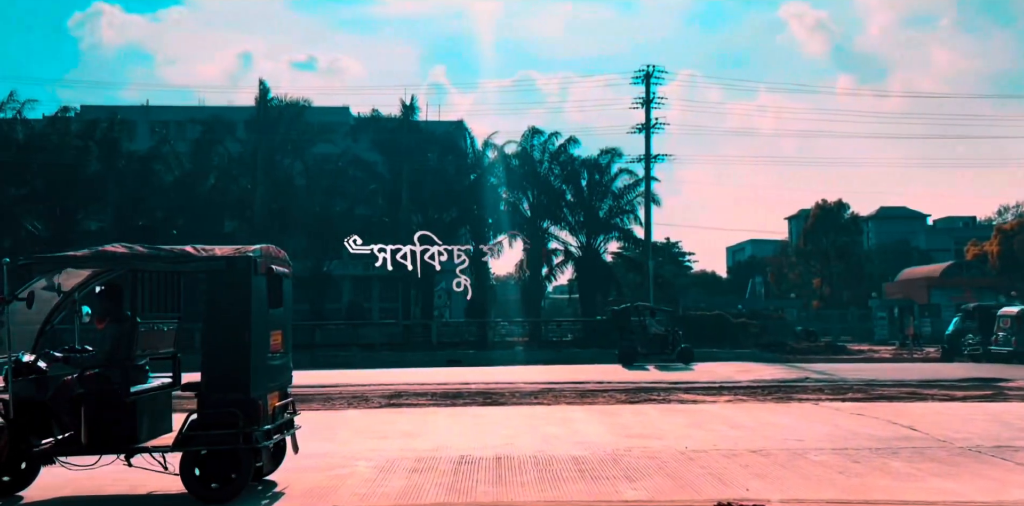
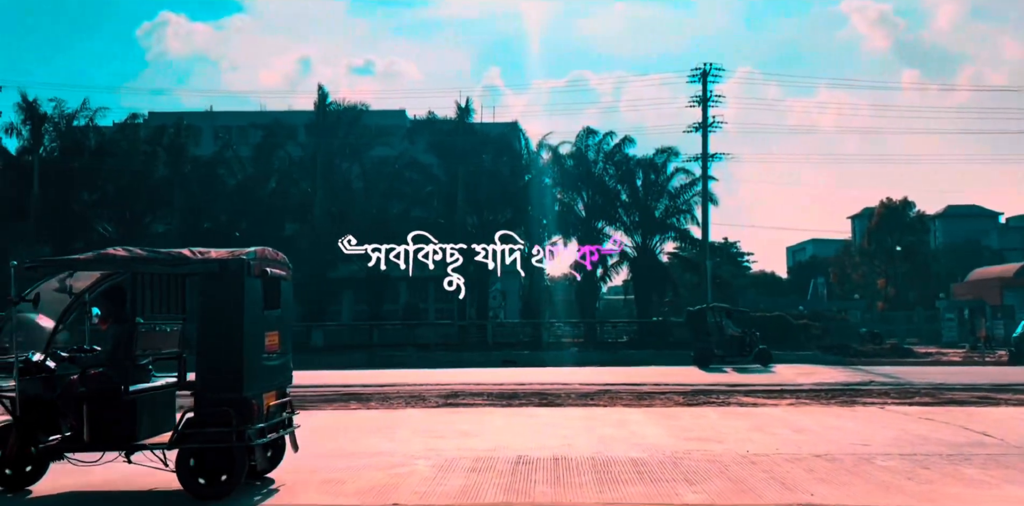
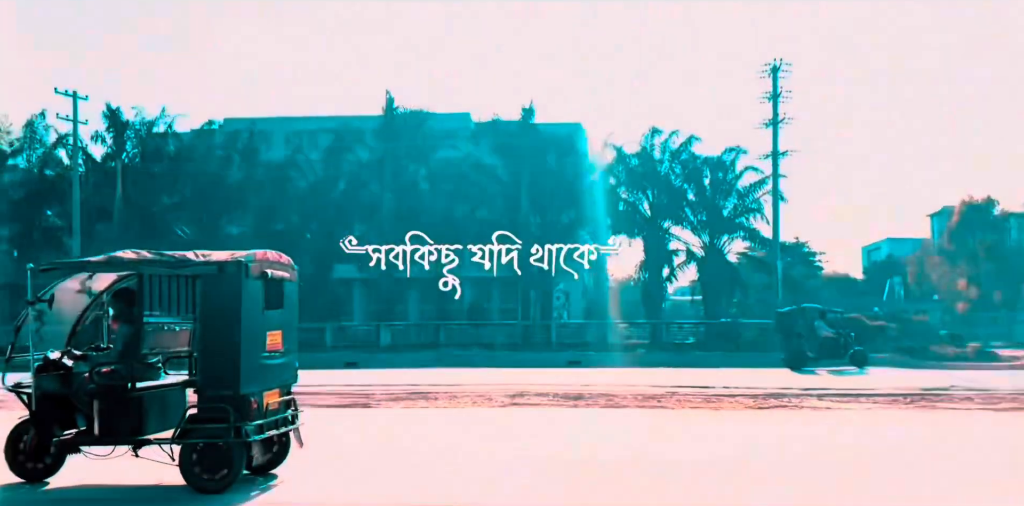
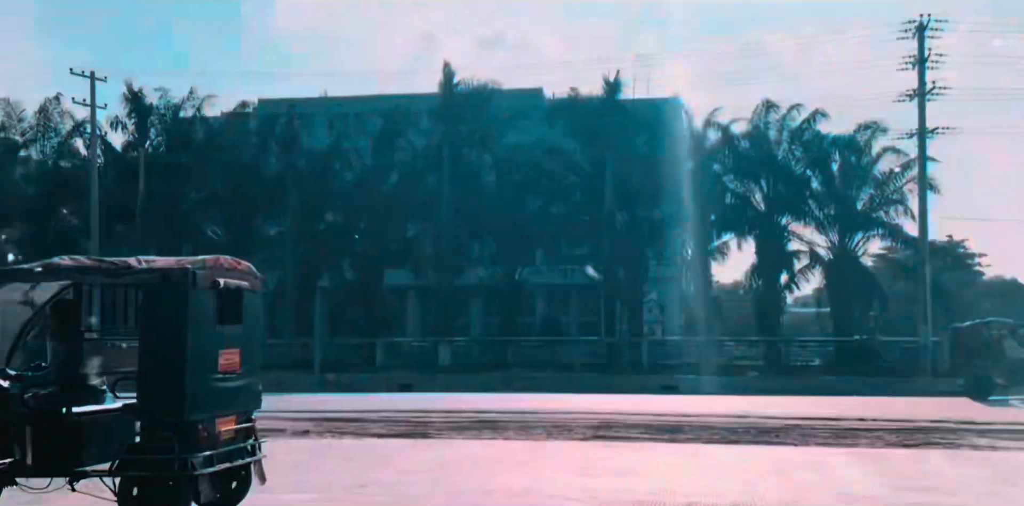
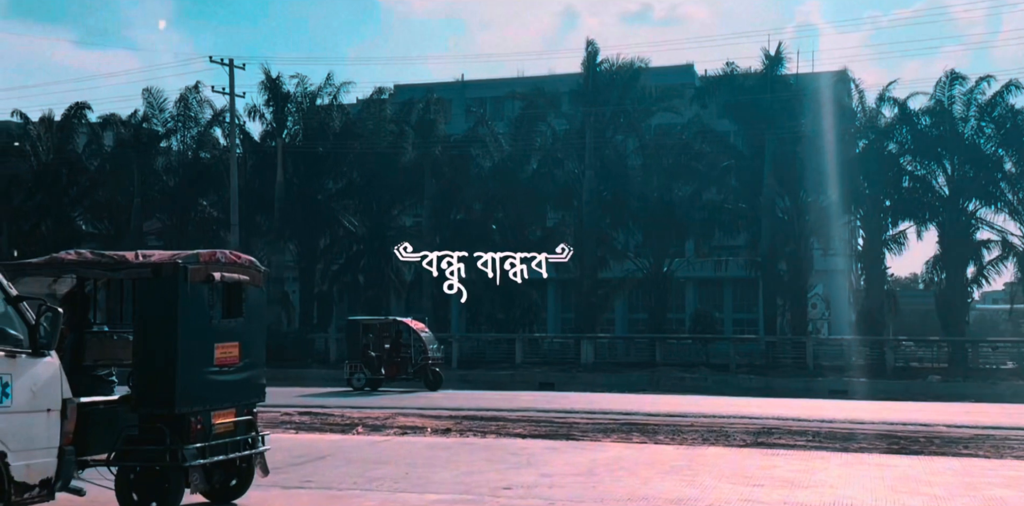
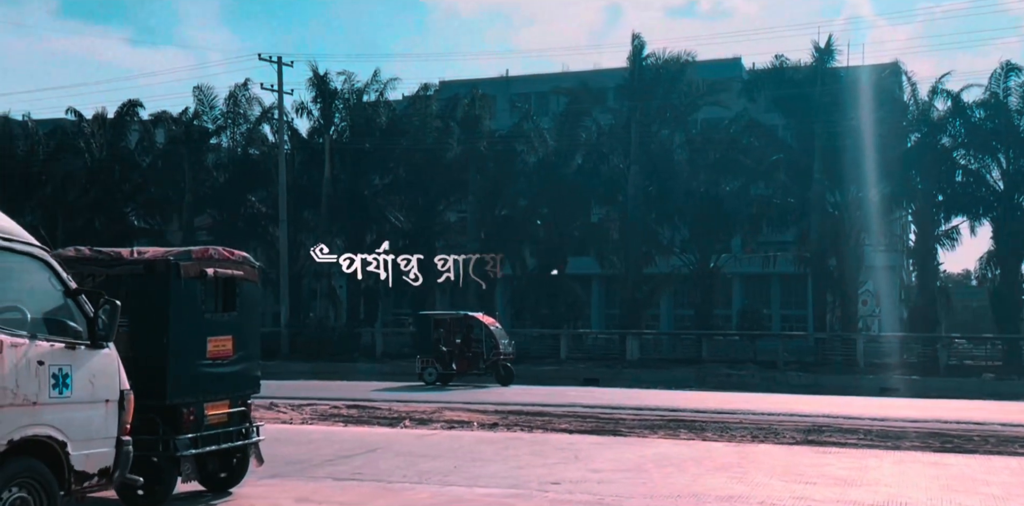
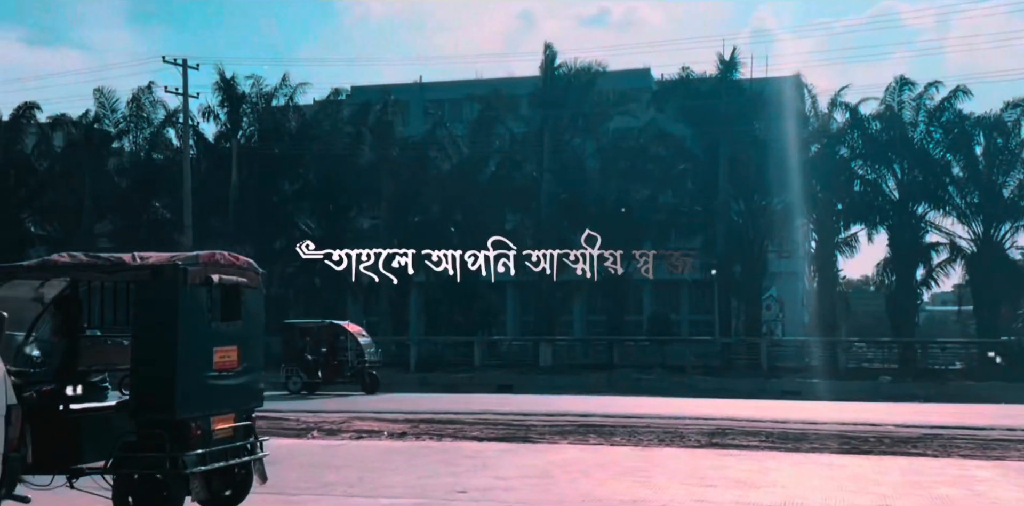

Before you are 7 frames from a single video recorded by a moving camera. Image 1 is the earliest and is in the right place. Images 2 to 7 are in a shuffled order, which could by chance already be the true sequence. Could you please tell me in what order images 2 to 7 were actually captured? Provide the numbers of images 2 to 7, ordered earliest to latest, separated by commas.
2, 3, 4, 7, 5, 6
